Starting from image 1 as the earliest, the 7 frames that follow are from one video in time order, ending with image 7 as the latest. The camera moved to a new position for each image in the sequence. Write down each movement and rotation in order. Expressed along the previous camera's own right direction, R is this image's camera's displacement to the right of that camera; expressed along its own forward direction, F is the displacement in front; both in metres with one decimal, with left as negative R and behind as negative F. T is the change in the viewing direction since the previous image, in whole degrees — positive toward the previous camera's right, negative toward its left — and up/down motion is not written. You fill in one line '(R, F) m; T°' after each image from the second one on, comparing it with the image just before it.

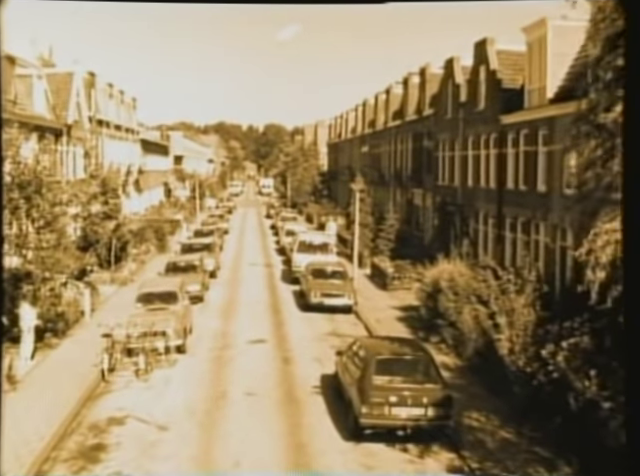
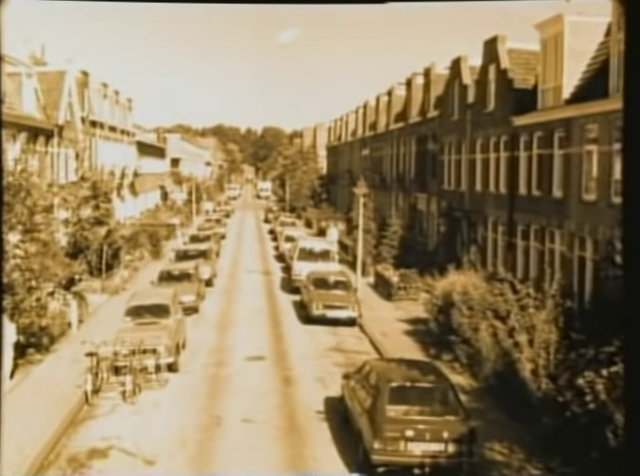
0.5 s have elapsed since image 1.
(0.0, +0.3) m; 0°
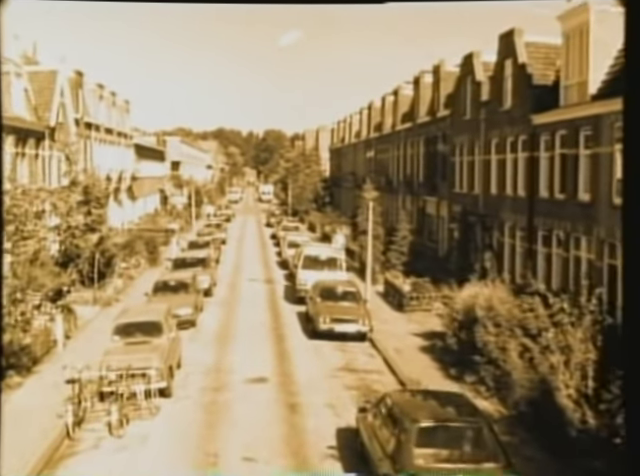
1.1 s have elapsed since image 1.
(0.0, +0.4) m; 0°
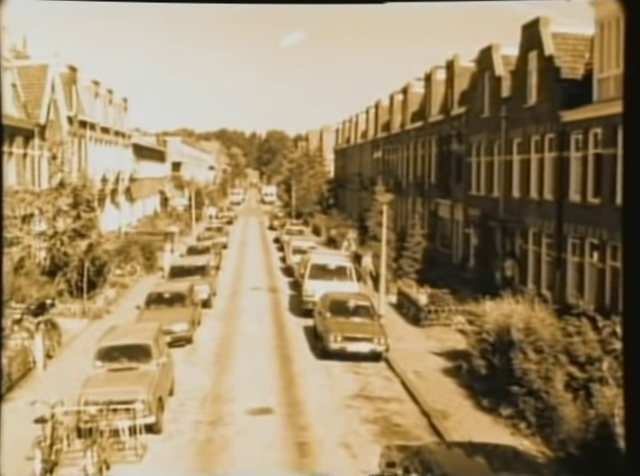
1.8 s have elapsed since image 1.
(0.0, +0.4) m; 0°
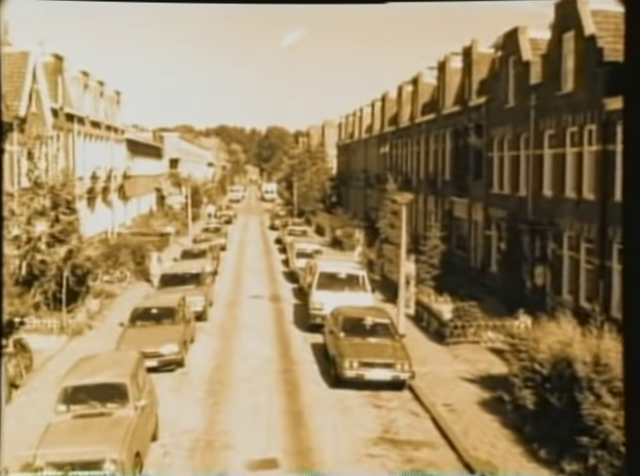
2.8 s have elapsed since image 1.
(-0.1, +0.6) m; 0°
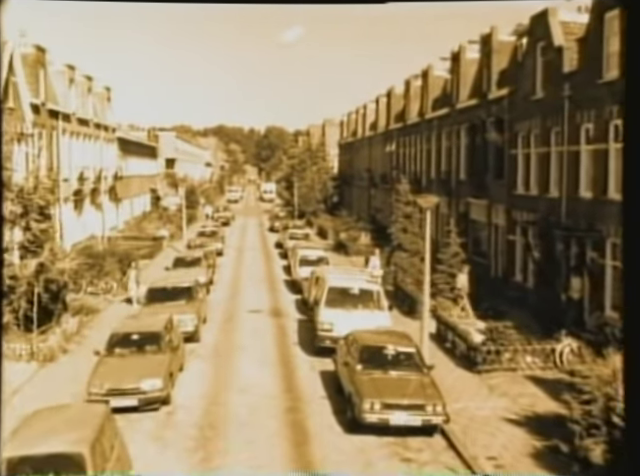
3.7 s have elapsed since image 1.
(-0.1, +0.6) m; 0°
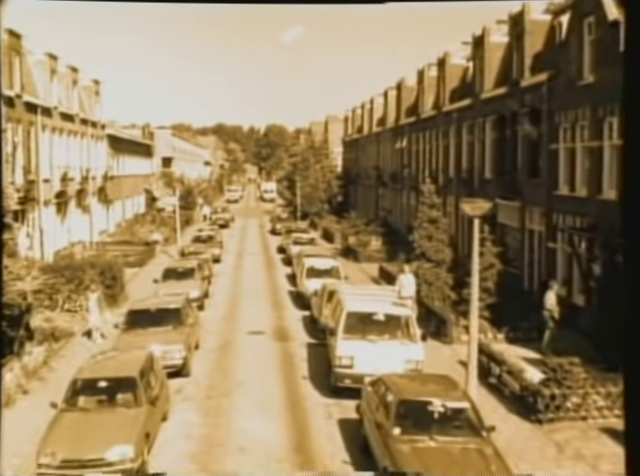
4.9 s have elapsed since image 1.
(-0.1, +0.7) m; 0°
